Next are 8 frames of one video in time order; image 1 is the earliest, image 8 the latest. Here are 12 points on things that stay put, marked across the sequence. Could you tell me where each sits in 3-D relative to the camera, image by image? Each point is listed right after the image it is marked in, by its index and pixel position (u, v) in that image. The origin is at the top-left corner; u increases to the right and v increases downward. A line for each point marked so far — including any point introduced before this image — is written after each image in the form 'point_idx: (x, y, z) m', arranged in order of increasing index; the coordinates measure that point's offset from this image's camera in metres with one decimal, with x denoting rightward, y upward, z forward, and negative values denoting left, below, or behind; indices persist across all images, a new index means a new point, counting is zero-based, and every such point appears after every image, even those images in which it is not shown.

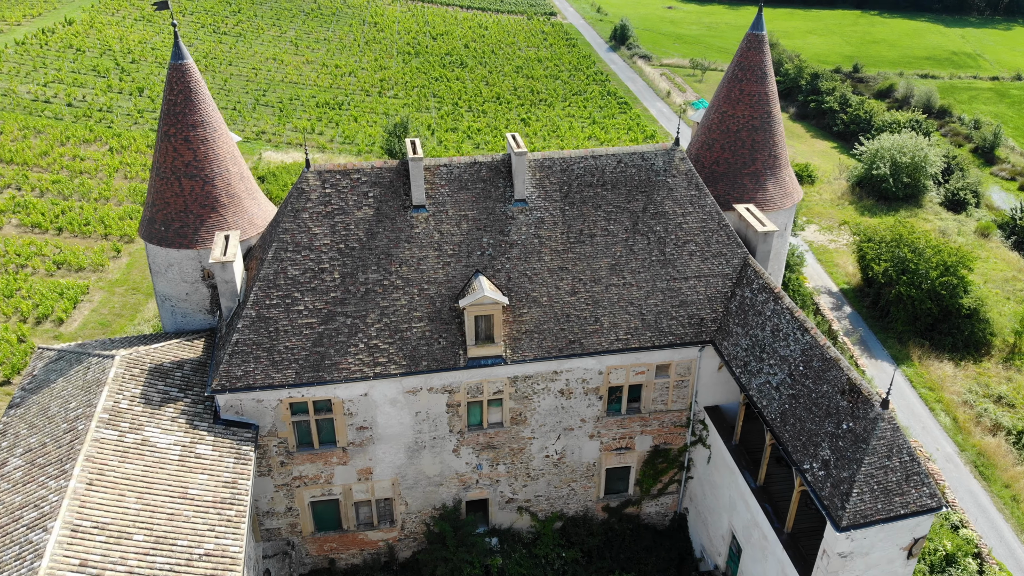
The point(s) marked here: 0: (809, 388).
0: (+6.5, -2.2, +18.6) m
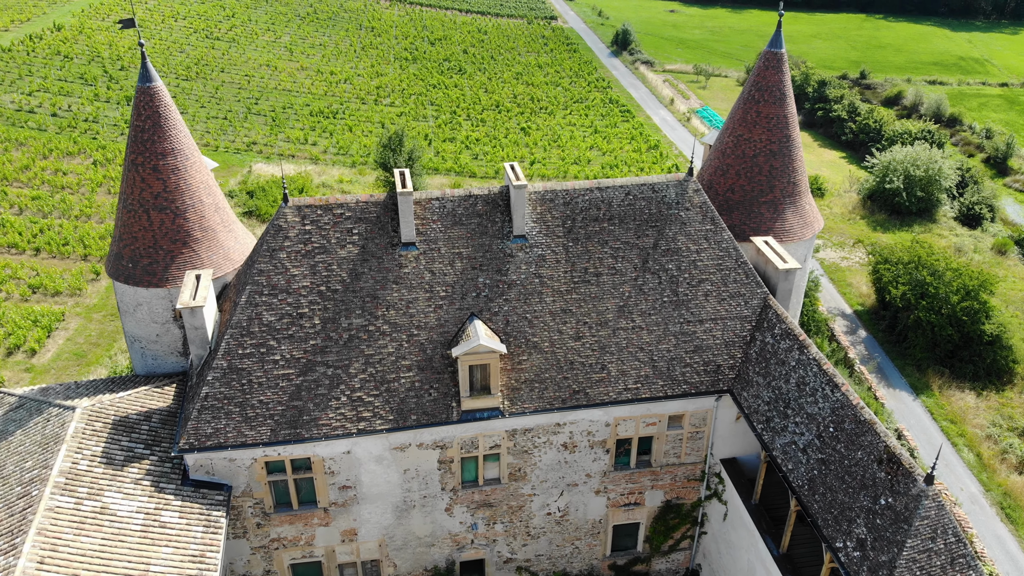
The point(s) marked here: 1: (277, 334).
0: (+6.5, -3.3, +16.7) m
1: (-5.2, -1.0, +18.7) m
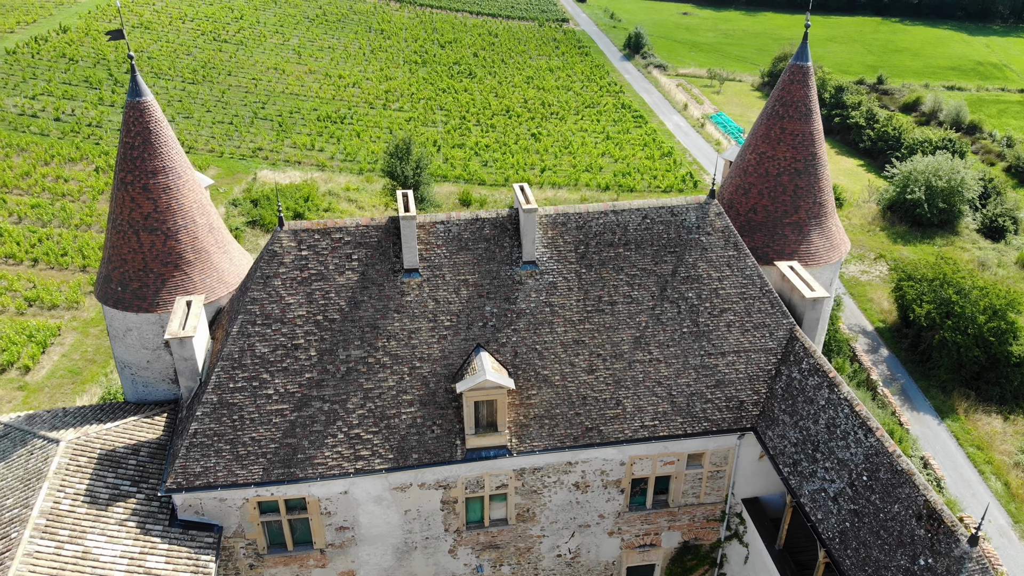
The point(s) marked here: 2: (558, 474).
0: (+6.6, -4.0, +15.4) m
1: (-5.0, -1.6, +17.5) m
2: (+1.0, -4.0, +18.4) m
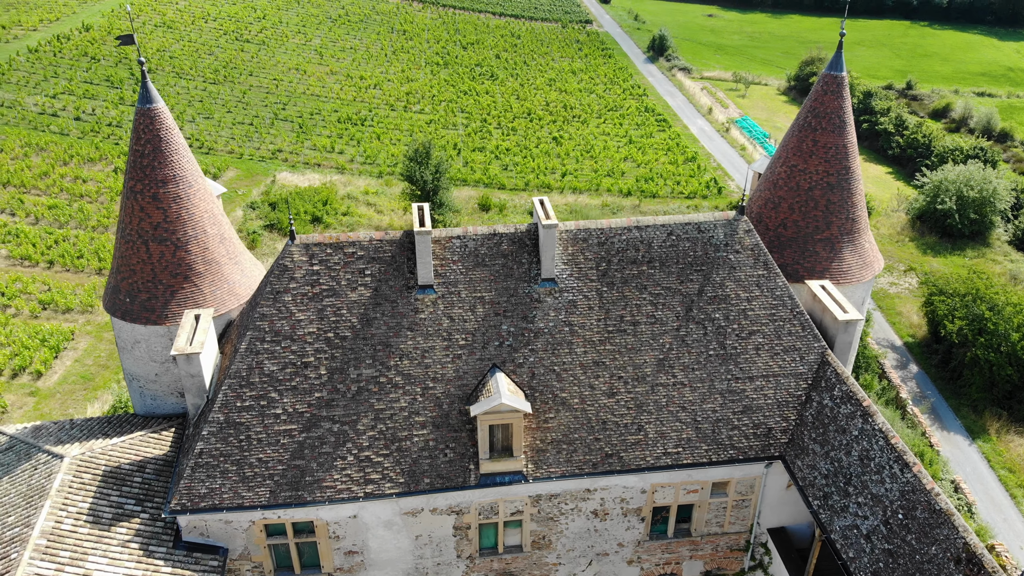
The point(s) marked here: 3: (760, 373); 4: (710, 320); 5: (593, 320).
0: (+6.9, -4.4, +14.6) m
1: (-4.7, -2.0, +16.9) m
2: (+1.3, -4.4, +17.7) m
3: (+5.3, -1.8, +18.2) m
4: (+4.2, -0.7, +18.2) m
5: (+1.7, -0.7, +18.0) m
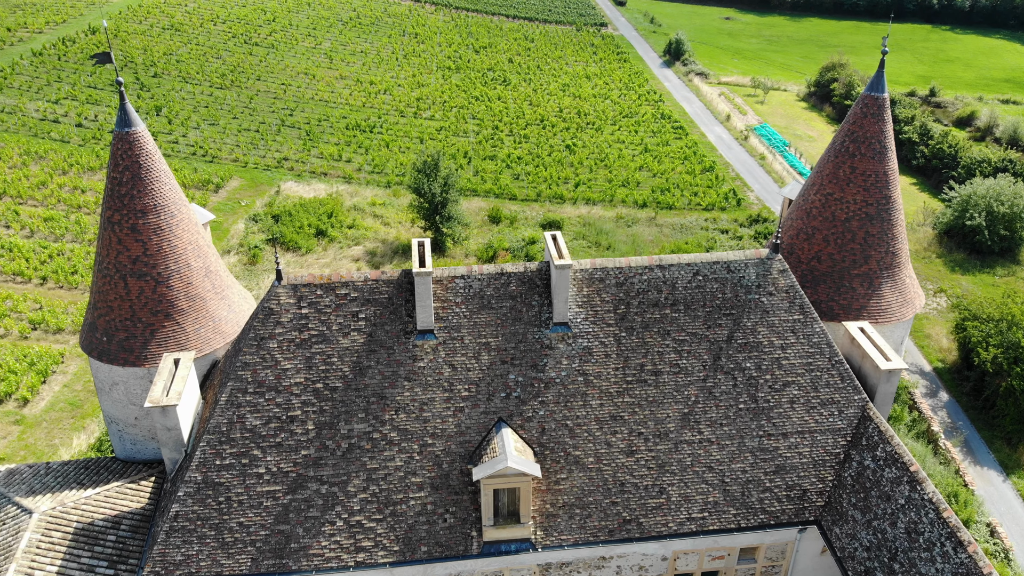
0: (+7.0, -5.4, +12.8) m
1: (-4.5, -2.8, +15.4) m
2: (+1.4, -5.3, +16.0) m
3: (+5.5, -2.7, +16.4) m
4: (+4.4, -1.6, +16.5) m
5: (+1.9, -1.6, +16.3) m
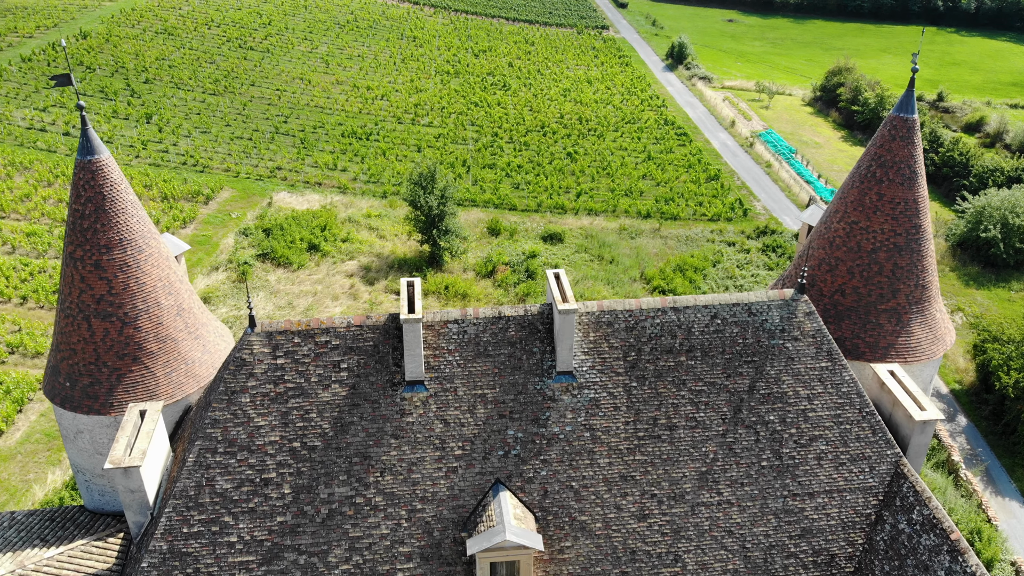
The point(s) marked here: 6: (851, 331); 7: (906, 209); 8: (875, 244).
0: (+7.0, -6.2, +11.3) m
1: (-4.5, -3.6, +13.9) m
2: (+1.4, -6.1, +14.5) m
3: (+5.4, -3.5, +14.9) m
4: (+4.4, -2.4, +15.0) m
5: (+1.9, -2.4, +14.8) m
6: (+7.4, -1.0, +18.5) m
7: (+8.4, +1.7, +18.1) m
8: (+7.9, +1.0, +18.3) m
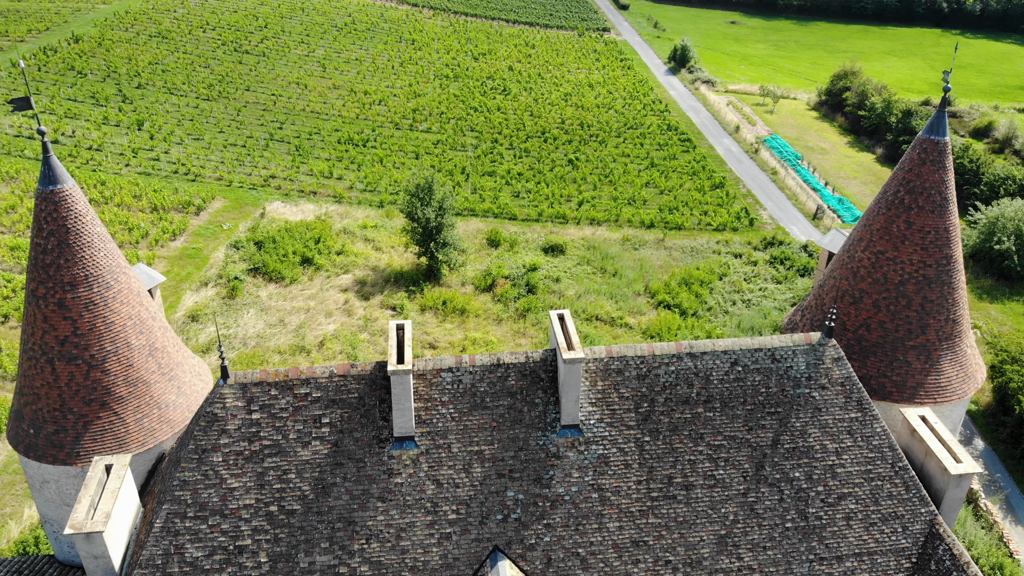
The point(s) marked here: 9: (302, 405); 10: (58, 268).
0: (+6.9, -6.9, +10.0) m
1: (-4.5, -4.3, +12.6) m
2: (+1.4, -6.8, +13.2) m
3: (+5.4, -4.2, +13.7) m
4: (+4.4, -3.1, +13.7) m
5: (+1.9, -3.1, +13.5) m
6: (+7.4, -1.7, +17.2) m
7: (+8.4, +1.0, +16.8) m
8: (+7.9, +0.2, +17.0) m
9: (-3.2, -1.8, +13.1) m
10: (-7.8, +0.4, +14.6) m
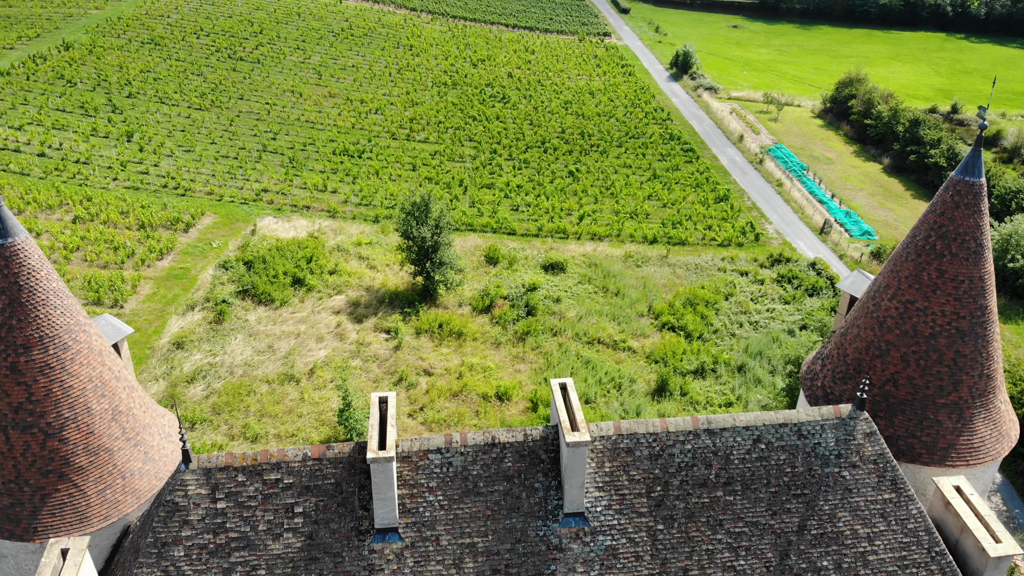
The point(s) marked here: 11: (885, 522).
0: (+6.9, -7.9, +8.7) m
1: (-4.6, -5.3, +11.2) m
2: (+1.4, -7.8, +11.9) m
3: (+5.4, -5.2, +12.3) m
4: (+4.4, -4.1, +12.3) m
5: (+1.8, -4.1, +12.2) m
6: (+7.4, -2.7, +15.9) m
7: (+8.4, 0.0, +15.5) m
8: (+7.8, -0.7, +15.7) m
9: (-3.2, -2.8, +11.7) m
10: (-7.9, -0.6, +13.2) m
11: (+5.5, -3.4, +12.5) m
